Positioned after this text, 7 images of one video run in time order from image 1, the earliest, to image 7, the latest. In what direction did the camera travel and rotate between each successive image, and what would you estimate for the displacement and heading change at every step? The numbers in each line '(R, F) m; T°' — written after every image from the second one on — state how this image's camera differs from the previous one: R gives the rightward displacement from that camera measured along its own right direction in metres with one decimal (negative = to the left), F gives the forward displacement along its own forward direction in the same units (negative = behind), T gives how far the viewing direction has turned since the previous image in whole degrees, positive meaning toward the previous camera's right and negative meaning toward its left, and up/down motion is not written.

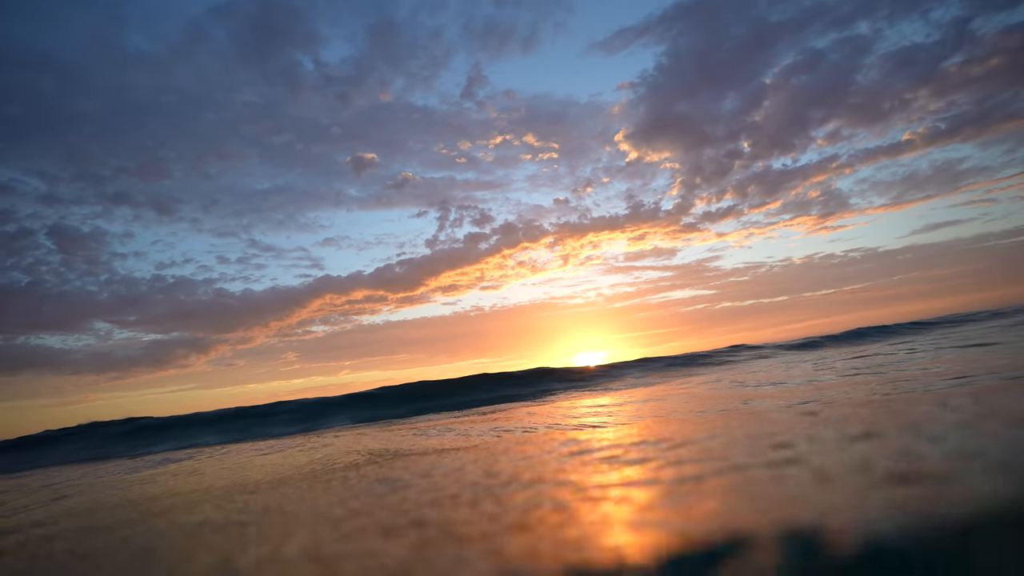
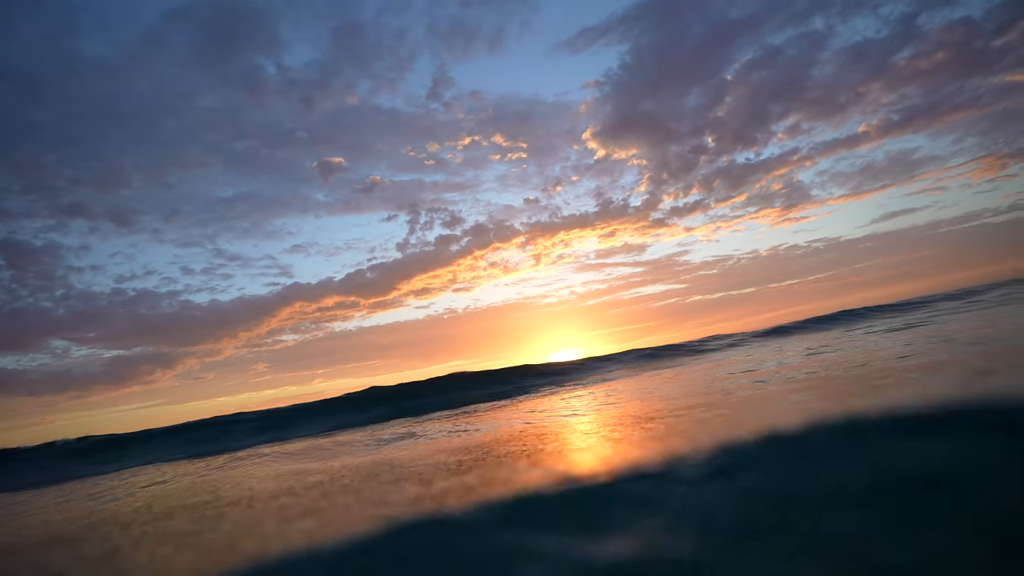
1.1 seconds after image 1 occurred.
(+0.1, -0.6) m; +3°
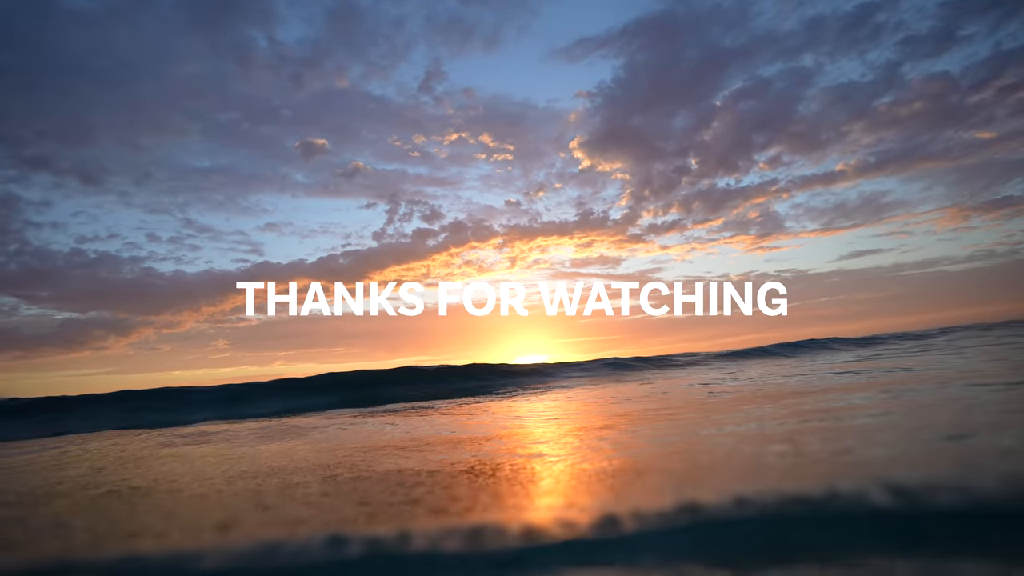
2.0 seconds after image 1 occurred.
(+1.2, +1.1) m; +3°
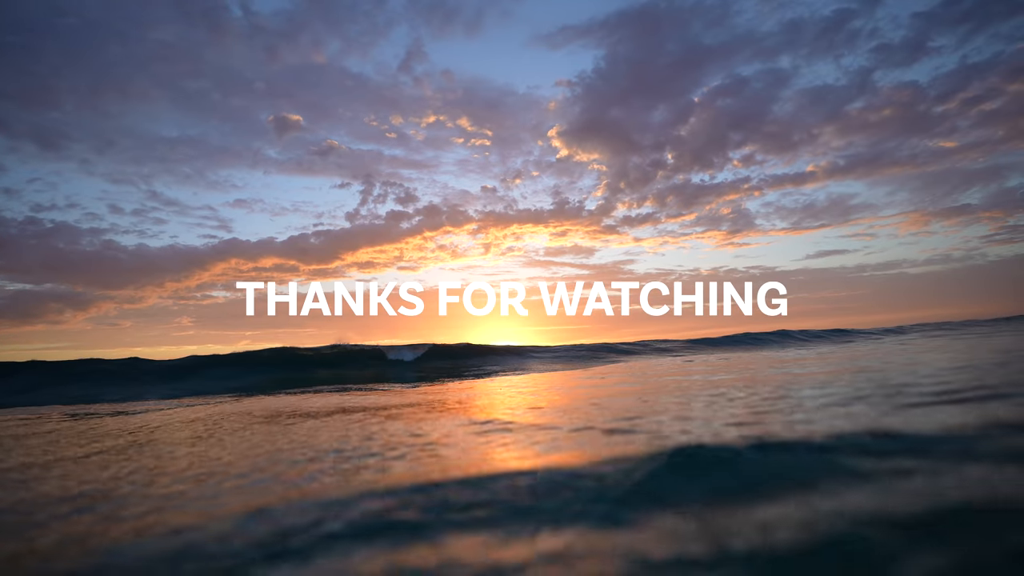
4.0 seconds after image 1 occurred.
(+1.4, +0.3) m; +3°
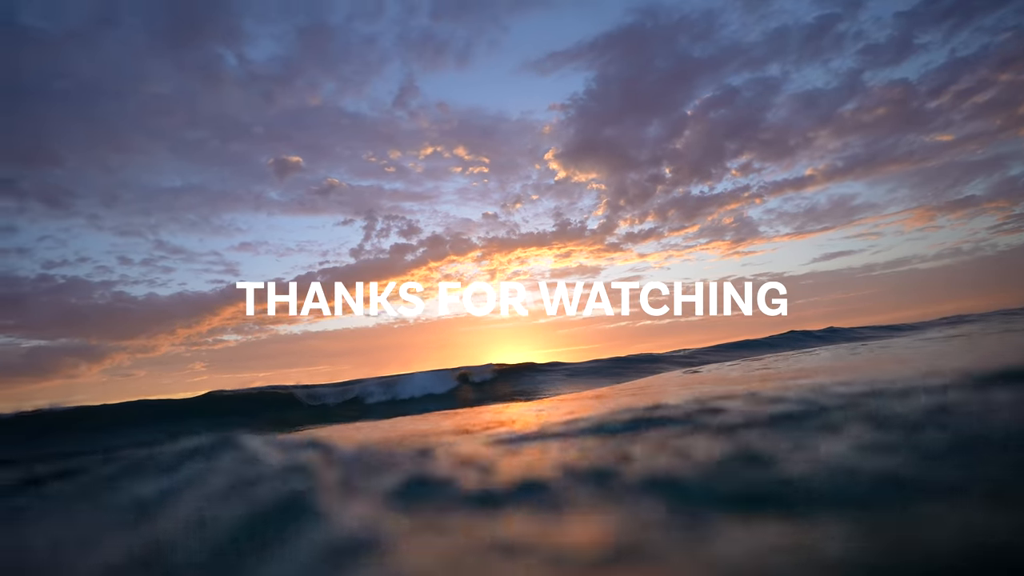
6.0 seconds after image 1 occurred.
(-0.2, +1.9) m; -1°
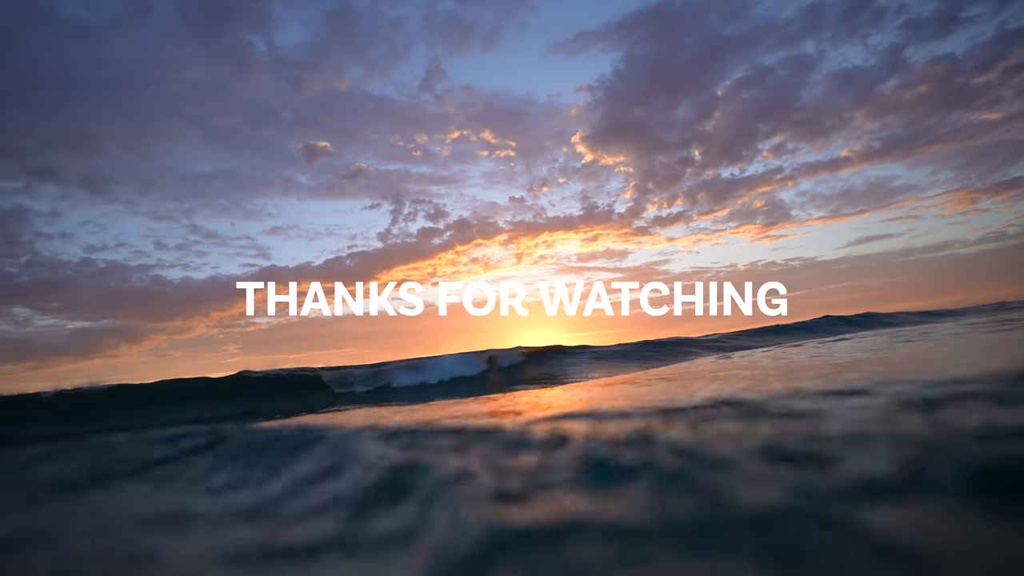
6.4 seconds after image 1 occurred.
(-1.8, -1.1) m; -3°
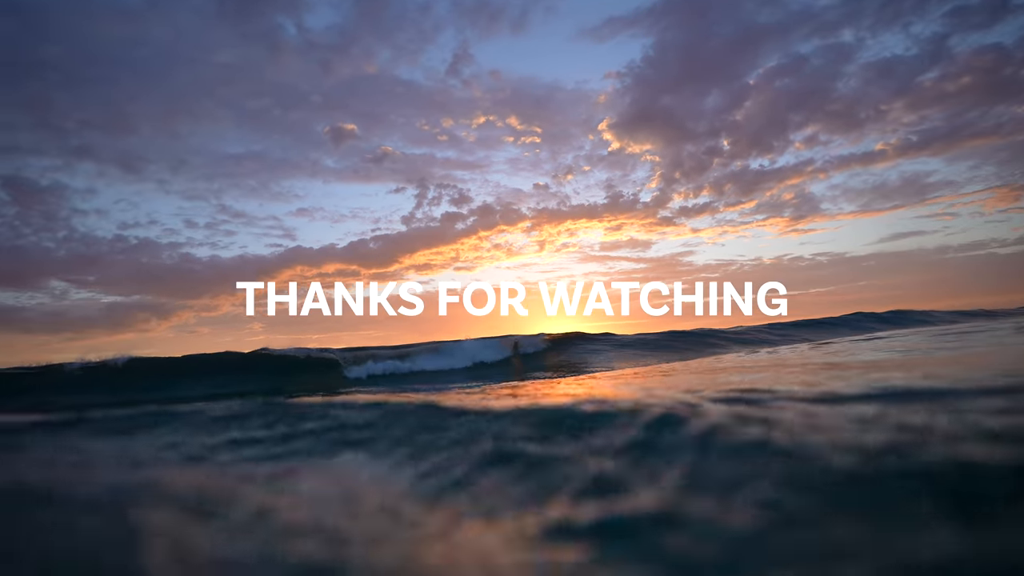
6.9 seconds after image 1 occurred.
(-1.9, -1.0) m; -2°
